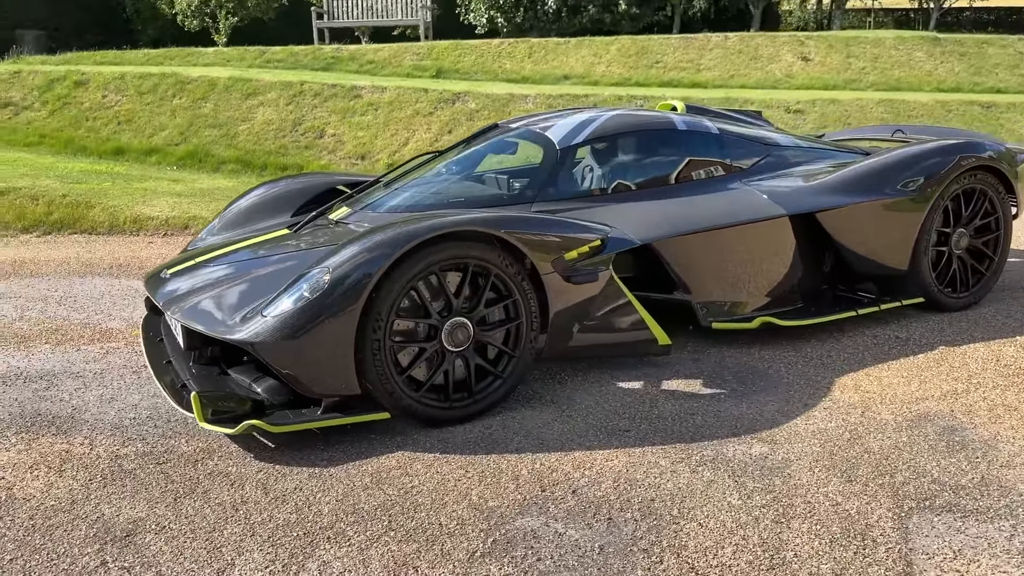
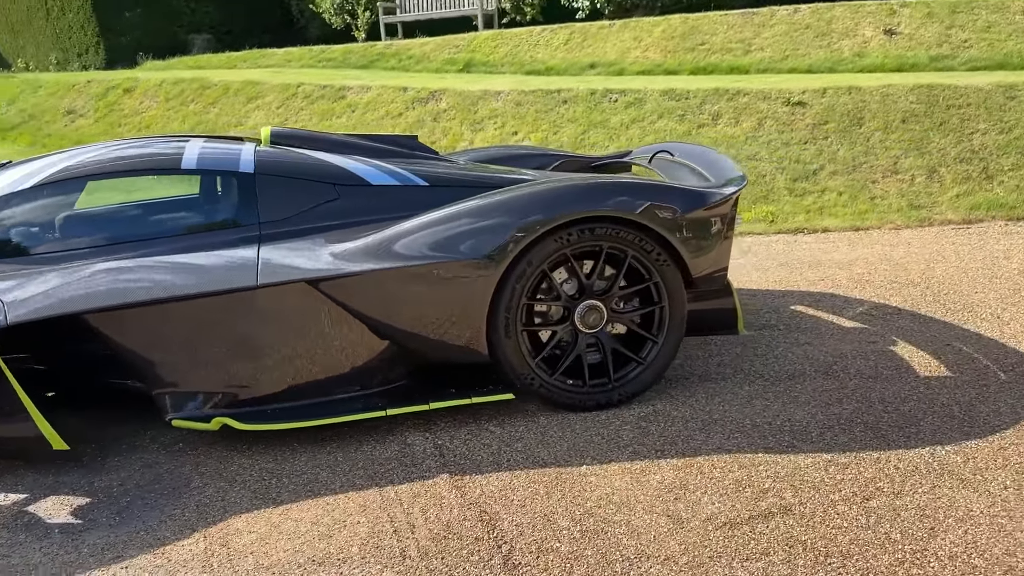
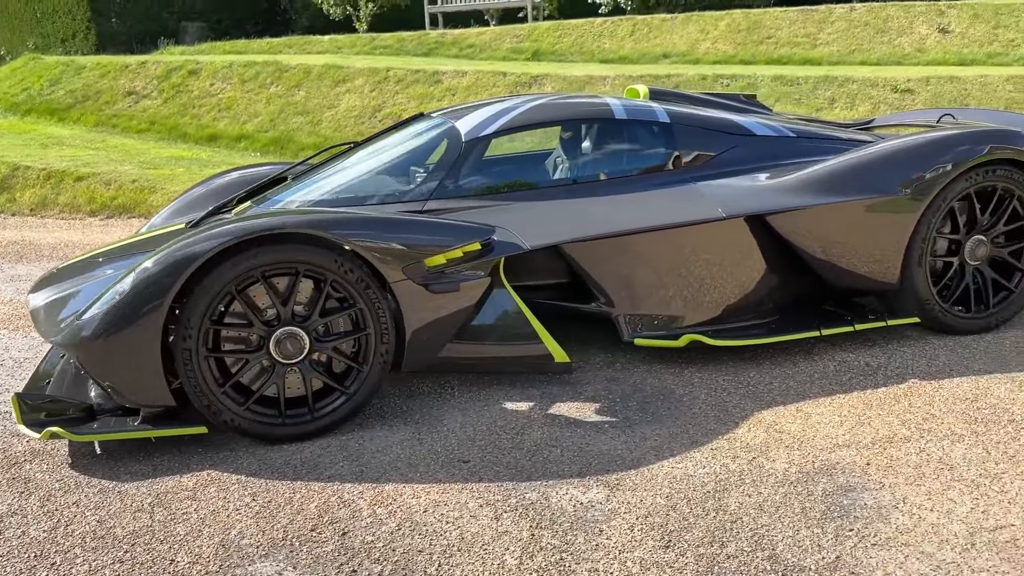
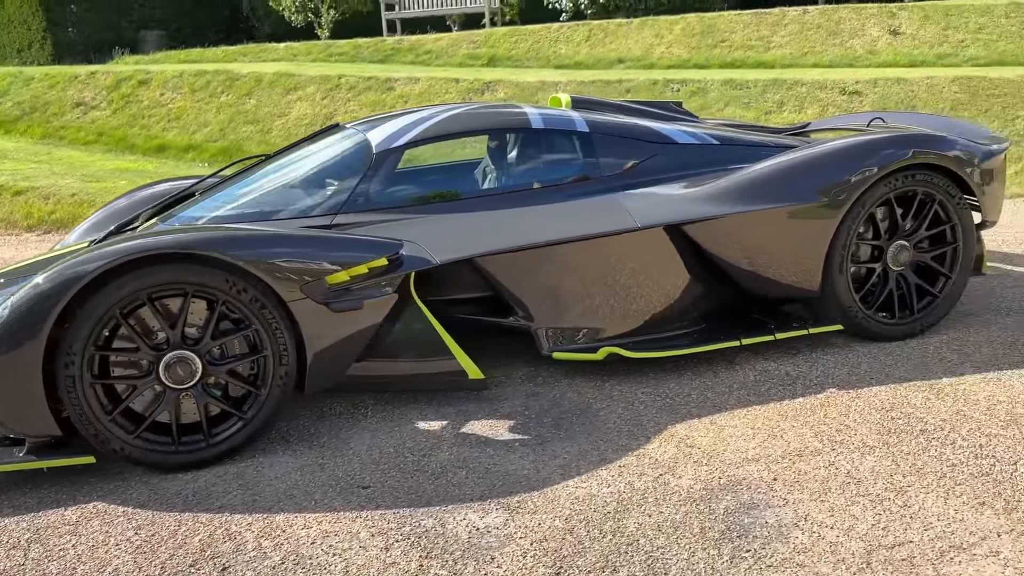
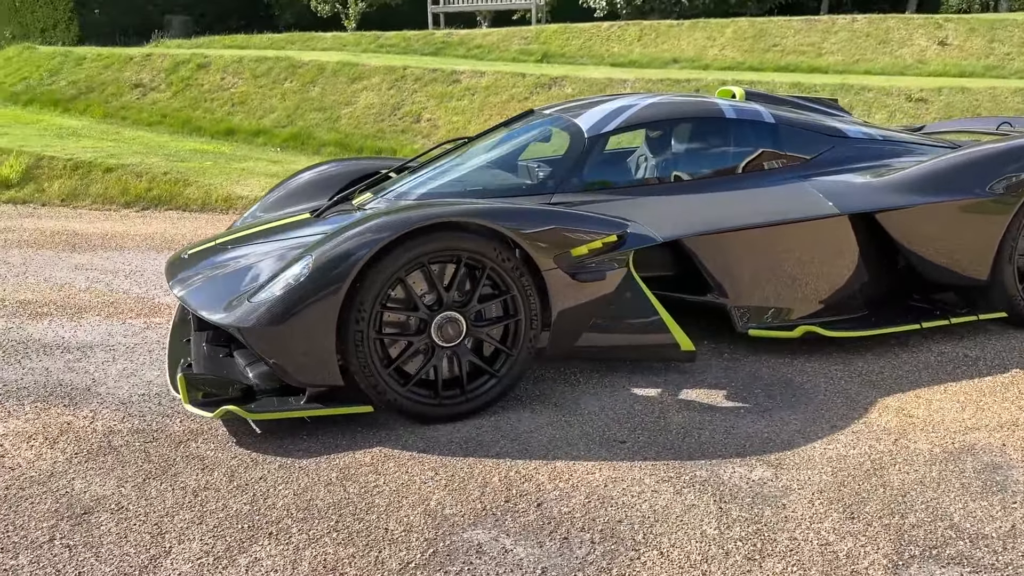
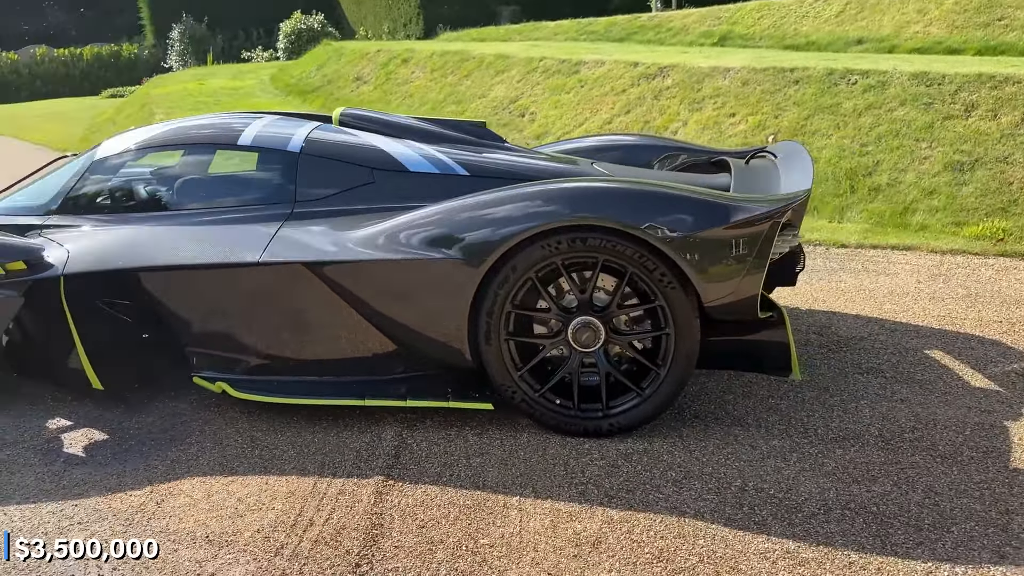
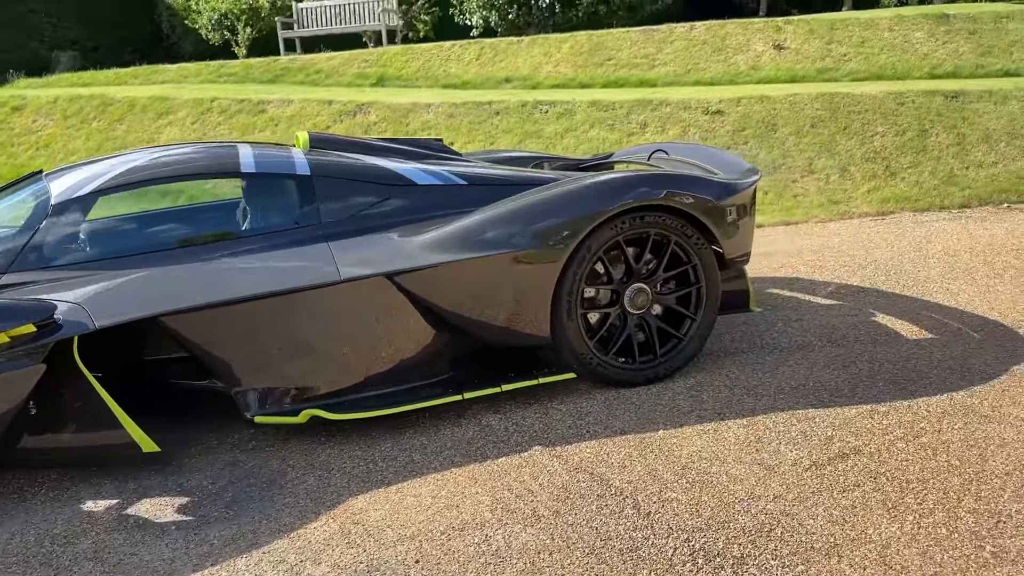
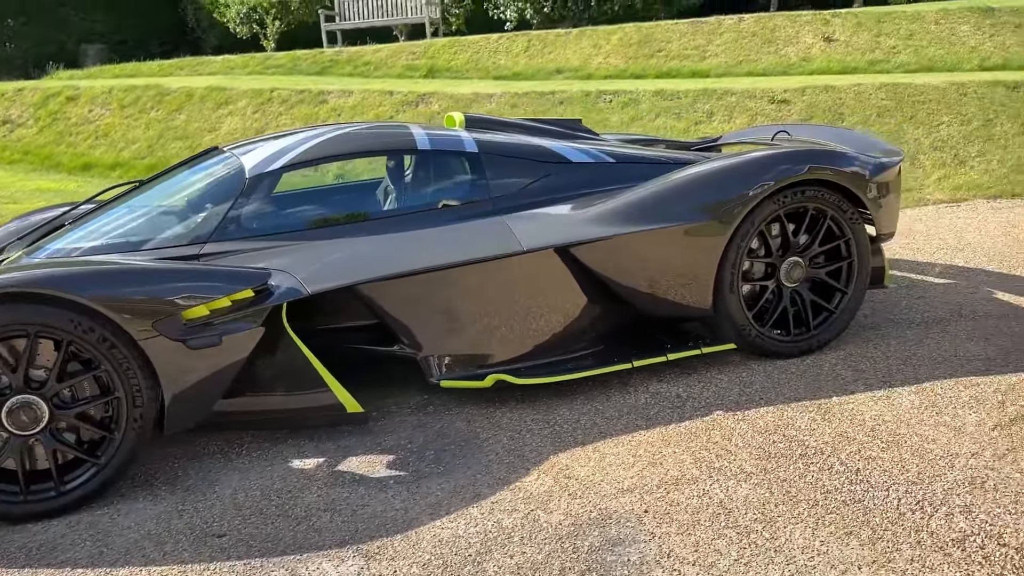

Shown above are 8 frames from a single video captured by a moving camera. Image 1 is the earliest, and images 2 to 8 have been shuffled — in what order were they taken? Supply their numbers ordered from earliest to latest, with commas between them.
5, 3, 4, 8, 7, 2, 6
